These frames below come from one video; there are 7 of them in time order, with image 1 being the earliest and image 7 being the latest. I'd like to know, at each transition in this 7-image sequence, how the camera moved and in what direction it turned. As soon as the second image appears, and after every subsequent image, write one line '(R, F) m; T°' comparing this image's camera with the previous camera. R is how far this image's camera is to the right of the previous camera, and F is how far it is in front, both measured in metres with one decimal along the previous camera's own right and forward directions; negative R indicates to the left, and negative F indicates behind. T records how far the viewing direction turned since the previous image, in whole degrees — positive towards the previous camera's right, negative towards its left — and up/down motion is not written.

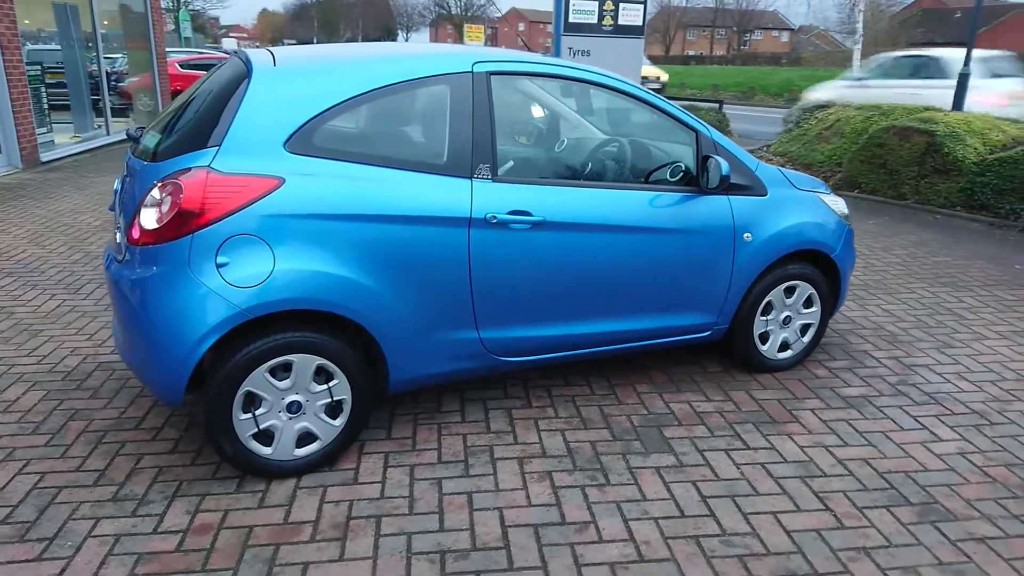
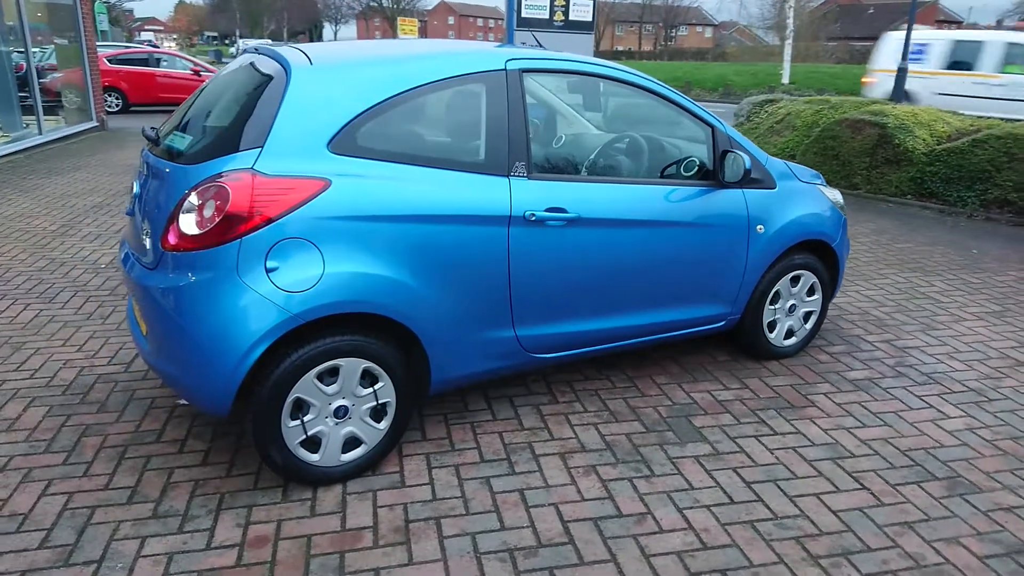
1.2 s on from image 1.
(-0.5, 0.0) m; +5°
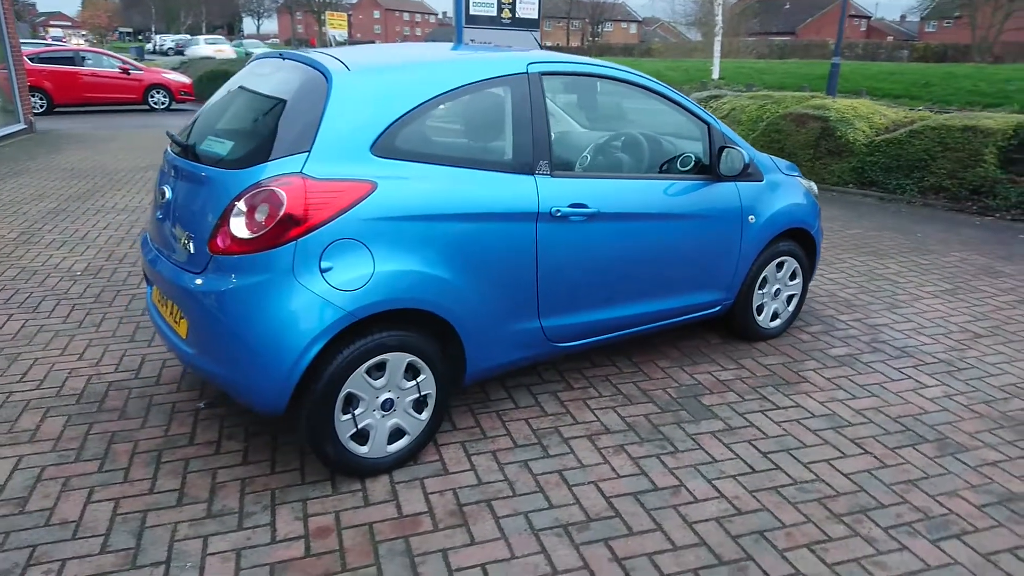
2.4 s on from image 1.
(-0.4, -0.1) m; +5°
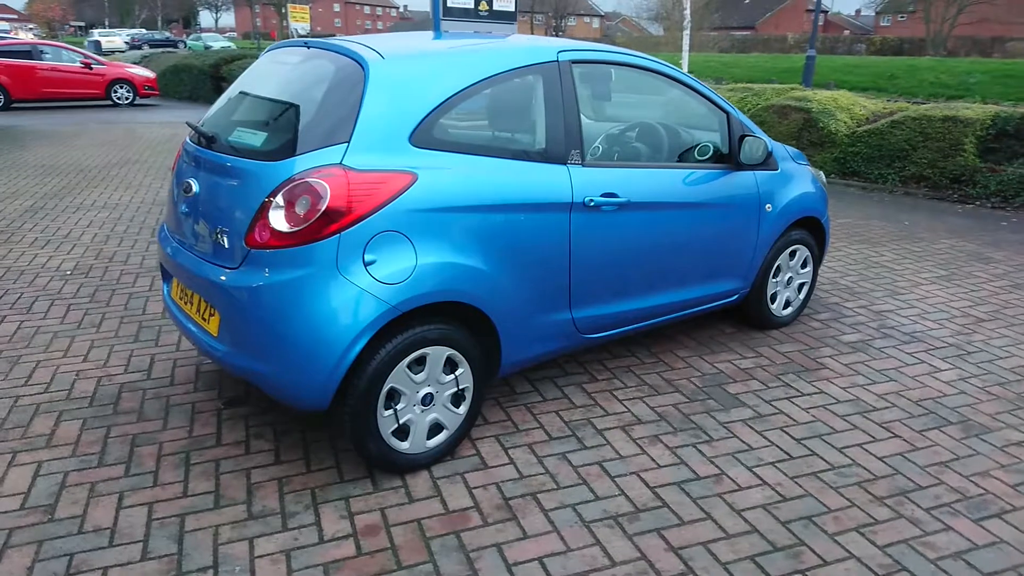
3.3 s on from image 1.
(-0.3, 0.0) m; +3°
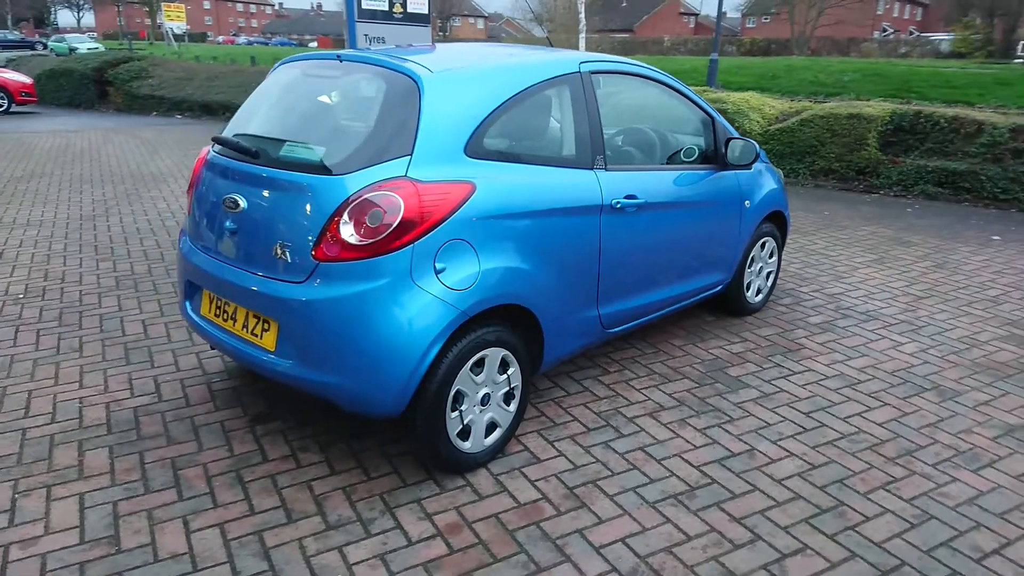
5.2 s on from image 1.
(-0.7, -0.1) m; +8°
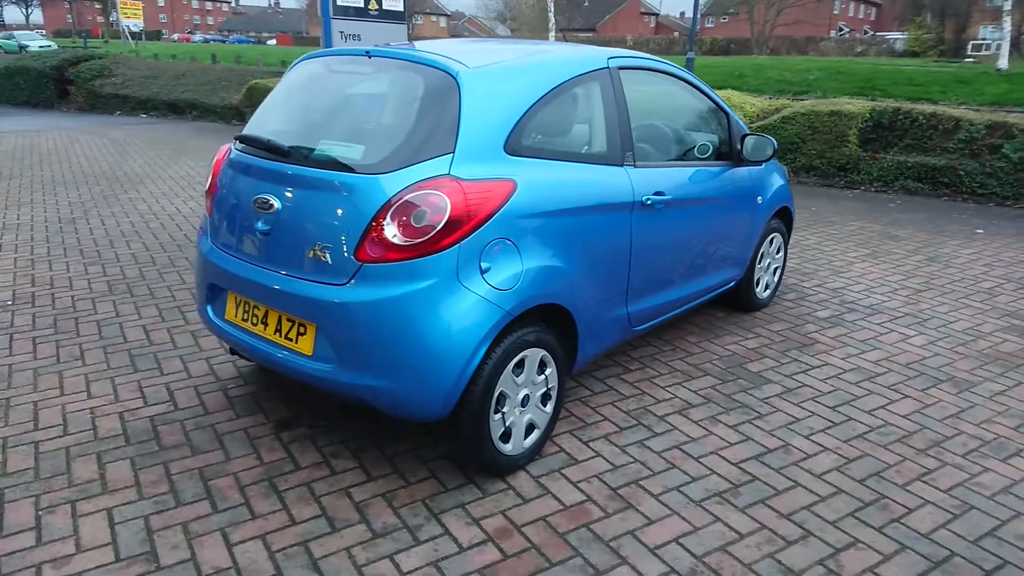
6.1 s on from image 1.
(-0.3, +0.1) m; +3°
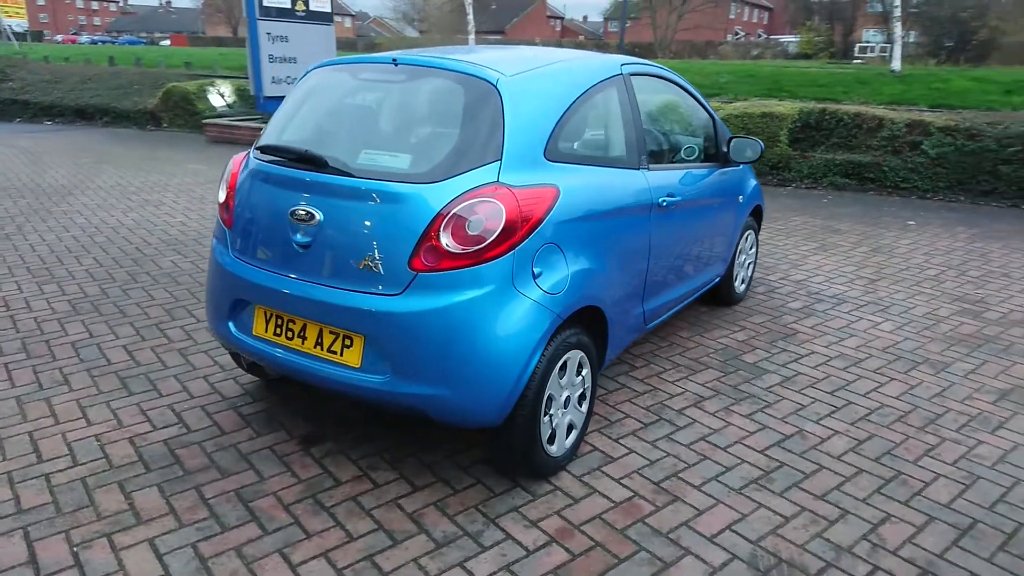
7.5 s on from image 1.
(-0.6, 0.0) m; +7°
